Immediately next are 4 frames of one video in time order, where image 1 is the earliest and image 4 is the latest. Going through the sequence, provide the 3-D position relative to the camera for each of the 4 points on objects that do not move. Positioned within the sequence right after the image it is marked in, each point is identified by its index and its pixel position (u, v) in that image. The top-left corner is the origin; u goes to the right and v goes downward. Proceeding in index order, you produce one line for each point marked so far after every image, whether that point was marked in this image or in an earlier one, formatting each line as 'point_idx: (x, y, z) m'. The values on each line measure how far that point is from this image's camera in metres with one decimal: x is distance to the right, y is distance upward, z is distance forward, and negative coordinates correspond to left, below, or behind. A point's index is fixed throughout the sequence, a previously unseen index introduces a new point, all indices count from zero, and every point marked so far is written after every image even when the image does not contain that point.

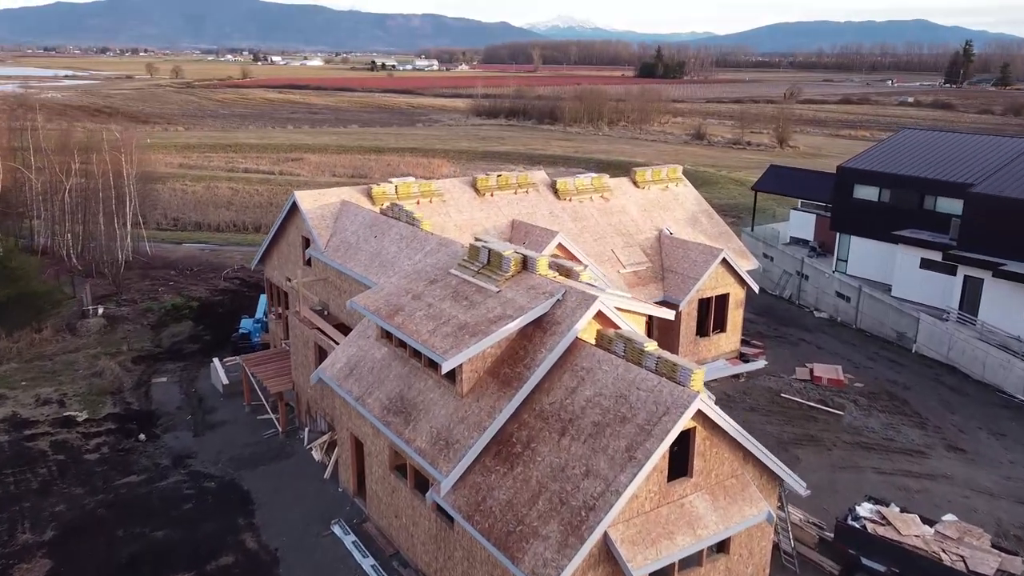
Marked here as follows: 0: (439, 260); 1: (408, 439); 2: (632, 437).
0: (-2.3, +0.9, +17.5) m
1: (-2.6, -3.8, +14.2) m
2: (+2.6, -3.2, +11.9) m
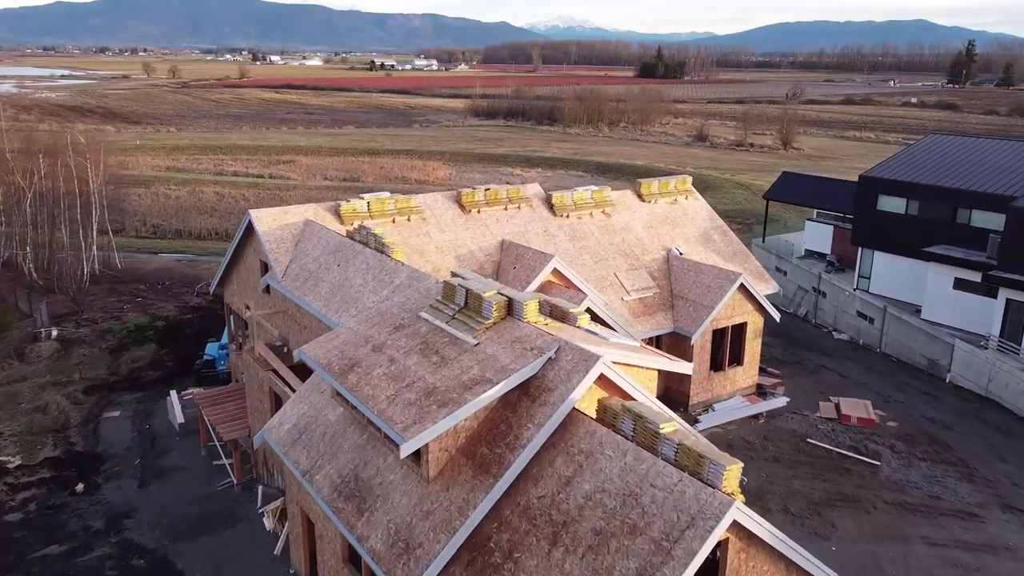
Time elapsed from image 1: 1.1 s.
0: (-2.7, -0.3, +14.5) m
1: (-3.0, -5.0, +11.2) m
2: (+2.2, -4.3, +9.0) m
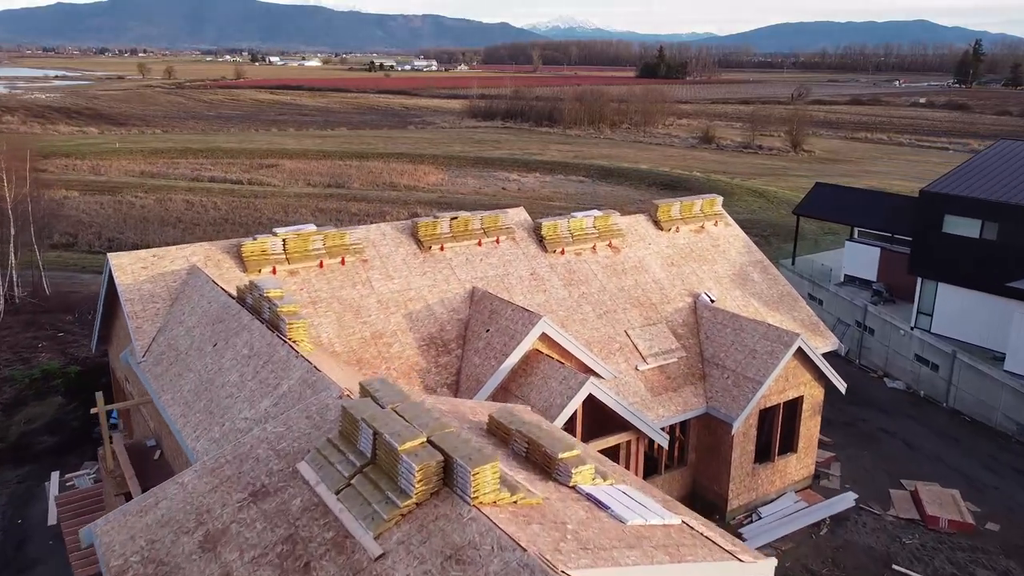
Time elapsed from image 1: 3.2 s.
0: (-3.5, -2.2, +8.7) m
1: (-3.8, -6.9, +5.4) m
2: (+1.4, -6.2, +3.2) m
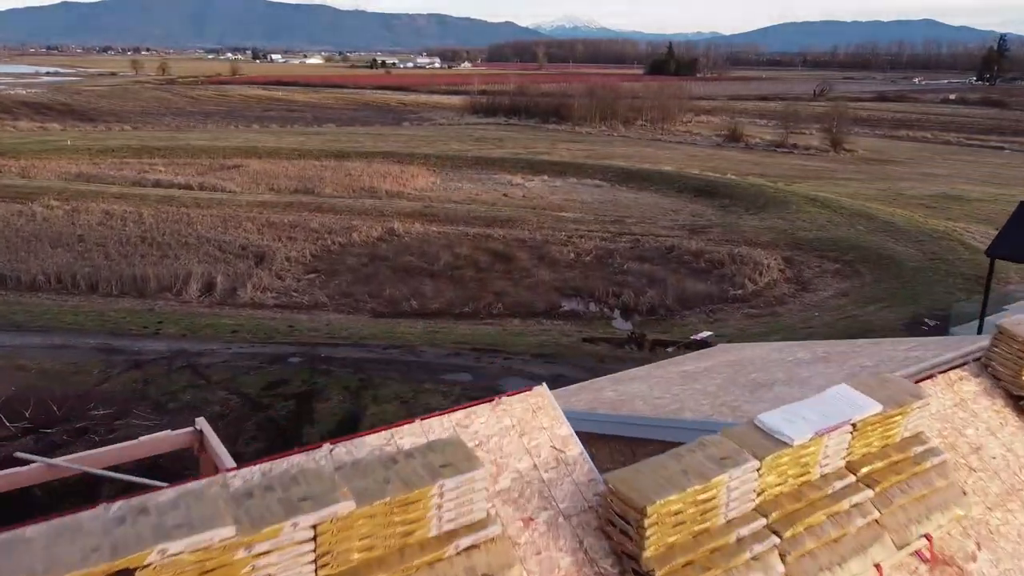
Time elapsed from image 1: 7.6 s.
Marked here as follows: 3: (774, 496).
0: (-3.6, -5.6, -5.6) m
1: (-4.0, -10.3, -8.8) m
2: (+1.2, -9.7, -11.1) m
3: (+2.0, -1.6, +4.0) m
